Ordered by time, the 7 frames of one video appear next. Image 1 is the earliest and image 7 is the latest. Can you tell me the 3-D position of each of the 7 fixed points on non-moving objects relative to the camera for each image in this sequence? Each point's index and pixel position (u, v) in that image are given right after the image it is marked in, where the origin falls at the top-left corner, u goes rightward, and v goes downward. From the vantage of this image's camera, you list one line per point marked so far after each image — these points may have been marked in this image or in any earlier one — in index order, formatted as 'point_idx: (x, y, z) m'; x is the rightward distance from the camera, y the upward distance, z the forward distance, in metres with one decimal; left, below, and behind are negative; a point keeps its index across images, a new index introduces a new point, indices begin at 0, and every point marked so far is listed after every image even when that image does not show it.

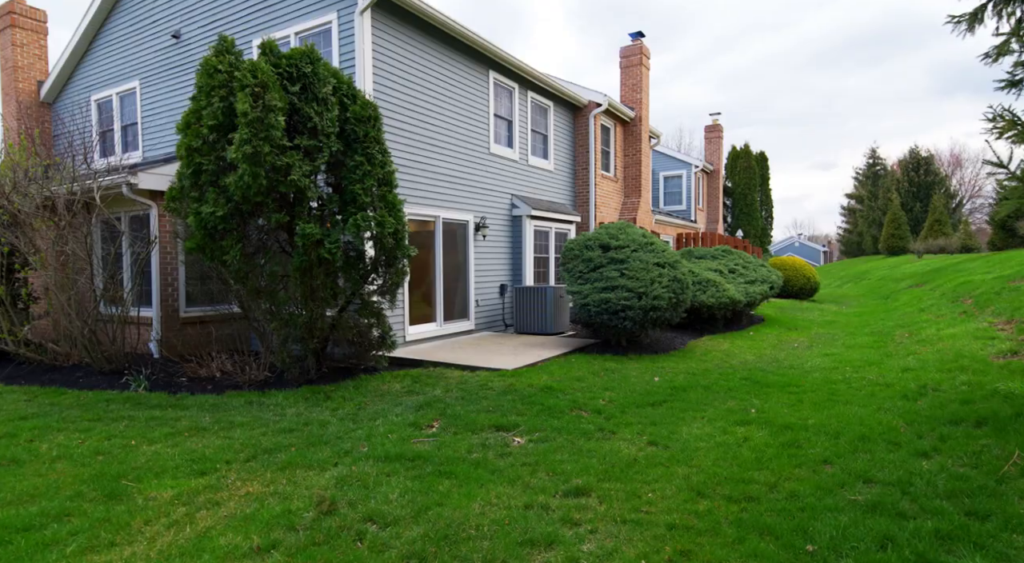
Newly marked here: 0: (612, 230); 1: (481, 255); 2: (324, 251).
0: (+1.6, +0.8, +10.1) m
1: (-0.6, +0.5, +11.8) m
2: (-2.0, +0.3, +6.9) m
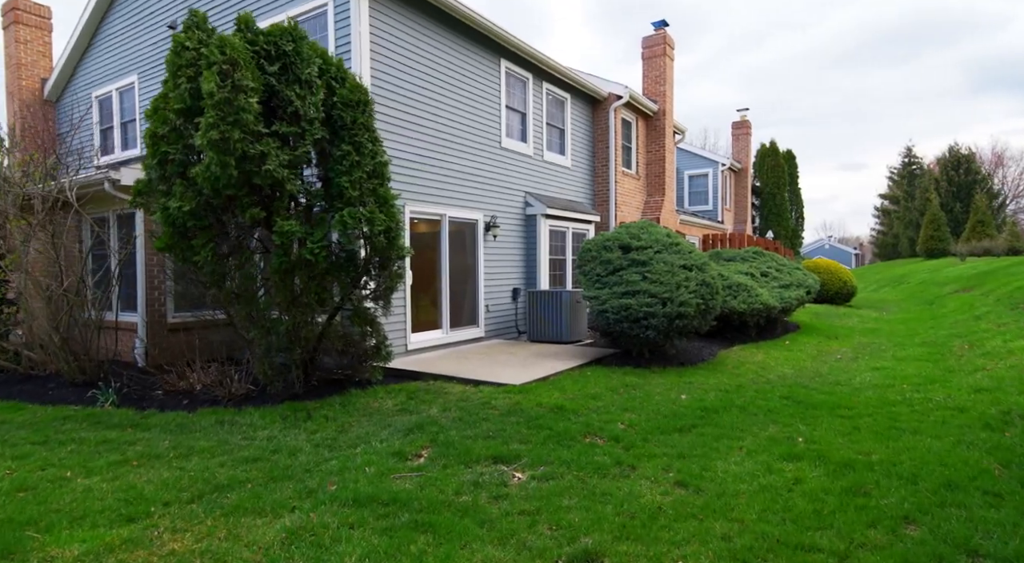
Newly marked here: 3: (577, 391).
0: (+1.7, +0.7, +9.2) m
1: (-0.3, +0.4, +10.9) m
2: (-2.0, +0.3, +6.2) m
3: (+0.7, -1.2, +6.8) m
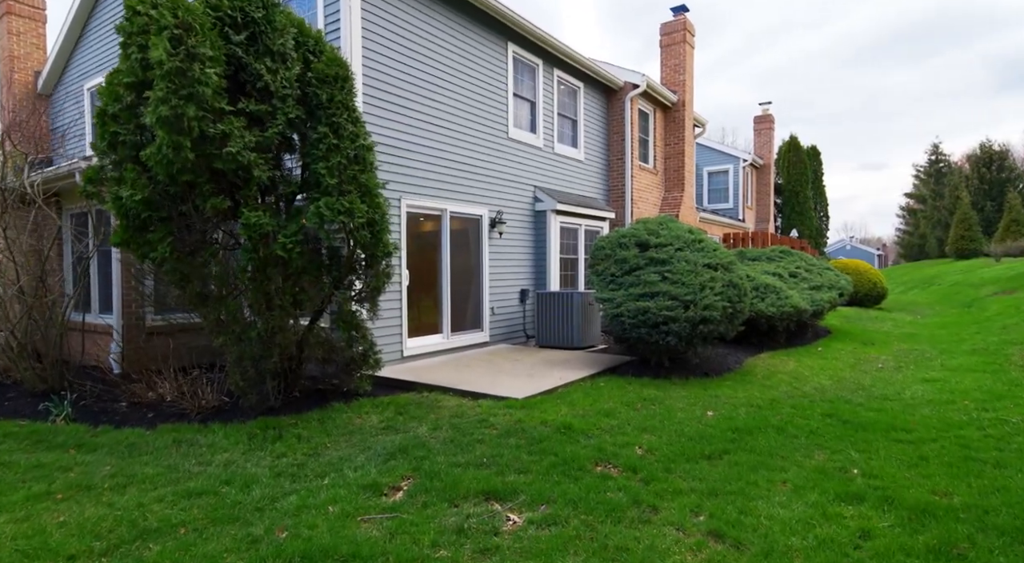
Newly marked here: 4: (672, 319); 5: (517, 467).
0: (+1.8, +0.7, +8.4) m
1: (-0.2, +0.4, +10.1) m
2: (-2.0, +0.3, +5.4) m
3: (+0.7, -1.2, +6.0) m
4: (+1.8, -0.4, +7.2) m
5: (0.0, -1.3, +4.4) m
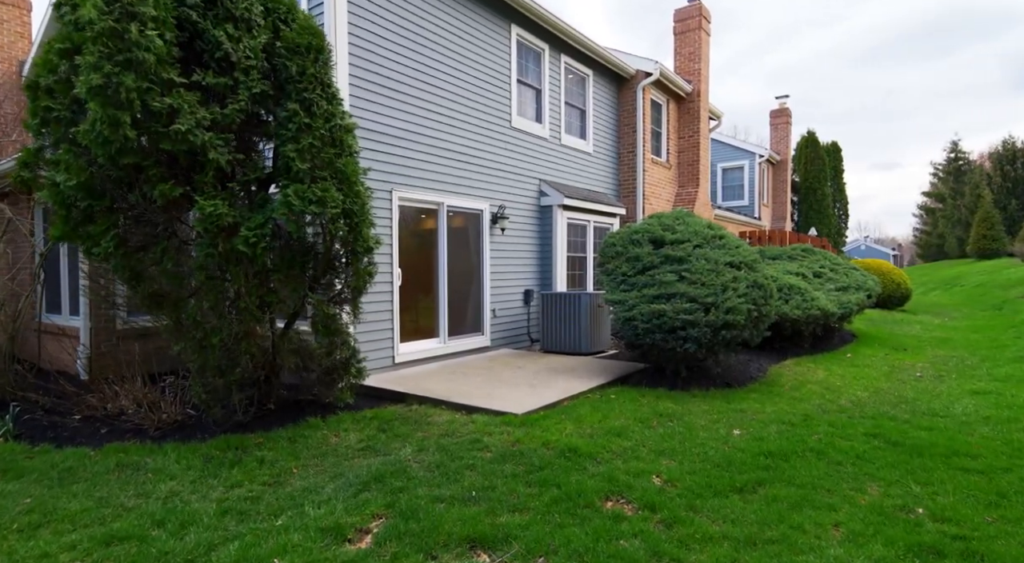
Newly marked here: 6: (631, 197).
0: (+1.8, +0.7, +7.6) m
1: (-0.2, +0.4, +9.4) m
2: (-2.0, +0.3, +4.7) m
3: (+0.7, -1.2, +5.3) m
4: (+1.8, -0.4, +6.5) m
5: (0.0, -1.3, +3.7) m
6: (+2.3, +1.6, +12.5) m
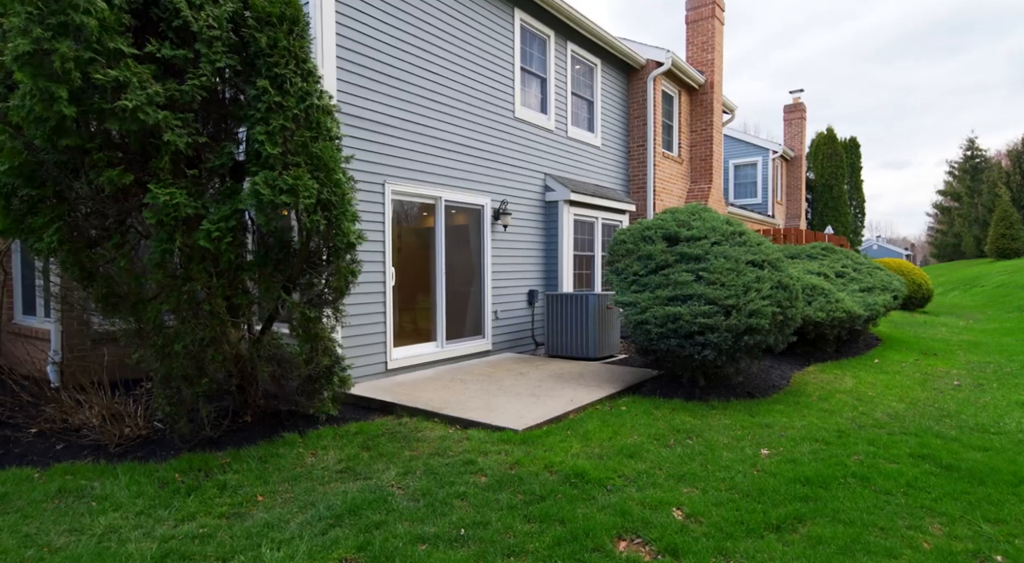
0: (+1.8, +0.7, +7.0) m
1: (-0.1, +0.4, +8.8) m
2: (-2.0, +0.3, +4.1) m
3: (+0.7, -1.2, +4.7) m
4: (+1.8, -0.4, +5.9) m
5: (0.0, -1.3, +3.1) m
6: (+2.4, +1.6, +11.9) m
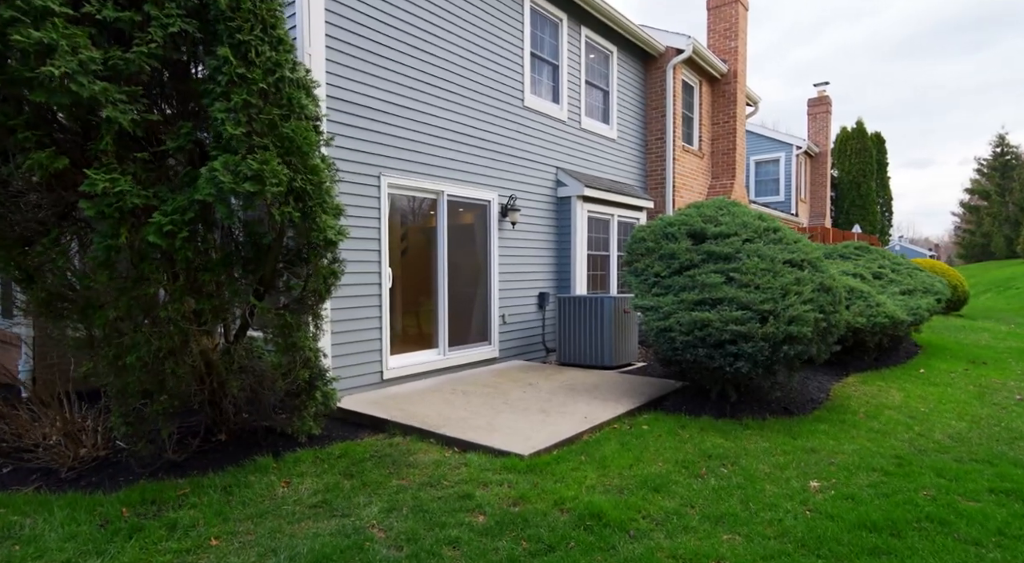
0: (+1.9, +0.7, +6.4) m
1: (0.0, +0.4, +8.2) m
2: (-2.0, +0.3, +3.5) m
3: (+0.7, -1.2, +4.0) m
4: (+1.8, -0.4, +5.2) m
5: (0.0, -1.3, +2.5) m
6: (+2.5, +1.6, +11.2) m
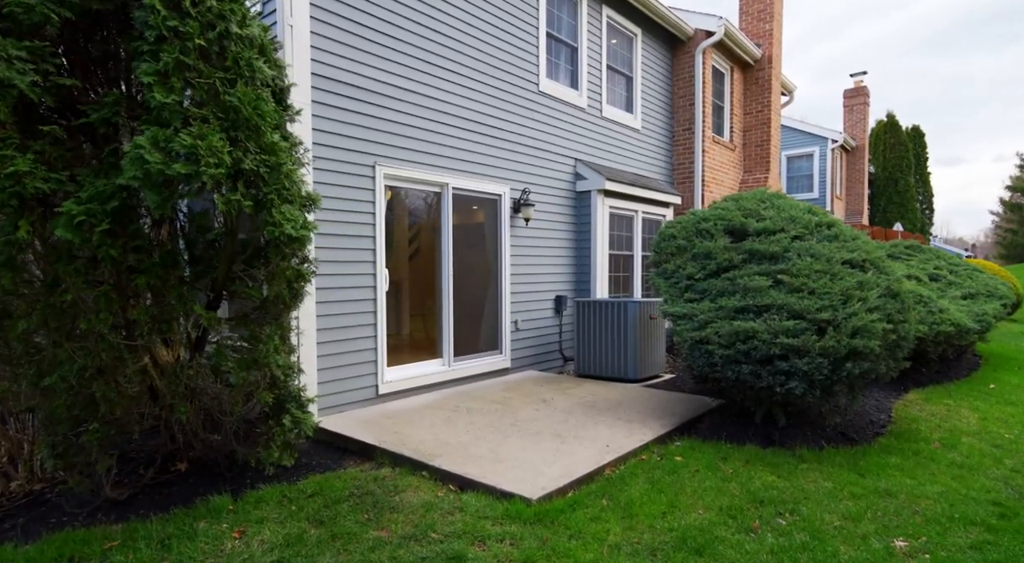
0: (+2.0, +0.7, +5.5) m
1: (+0.1, +0.4, +7.4) m
2: (-2.0, +0.3, +2.8) m
3: (+0.7, -1.2, +3.2) m
4: (+1.9, -0.5, +4.3) m
5: (-0.1, -1.3, +1.7) m
6: (+2.8, +1.6, +10.3) m
